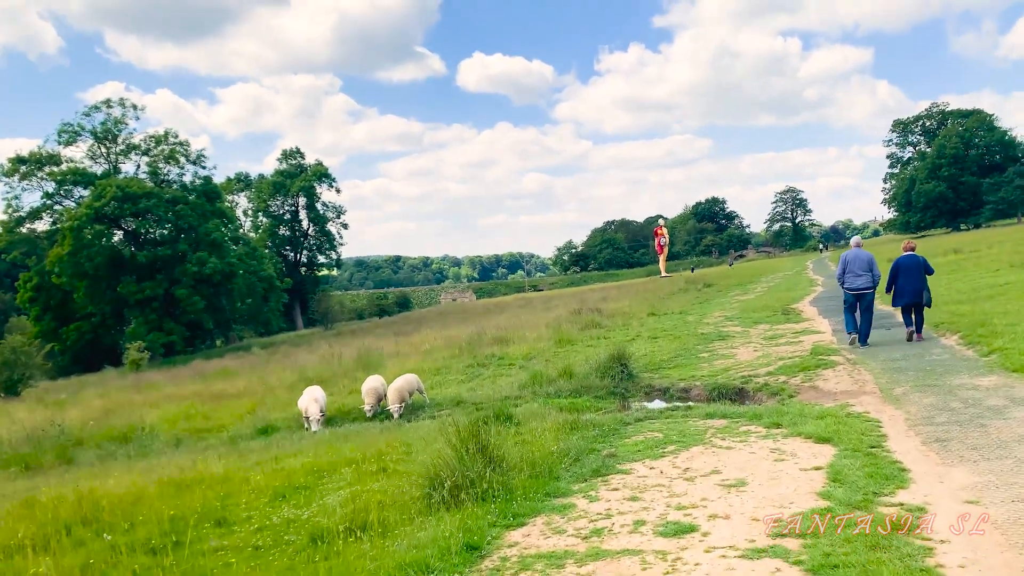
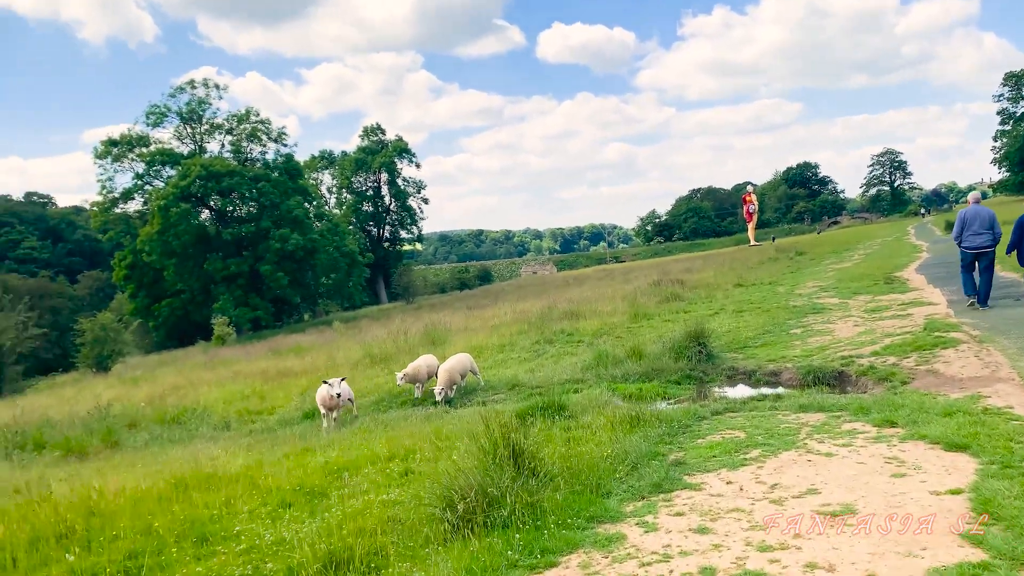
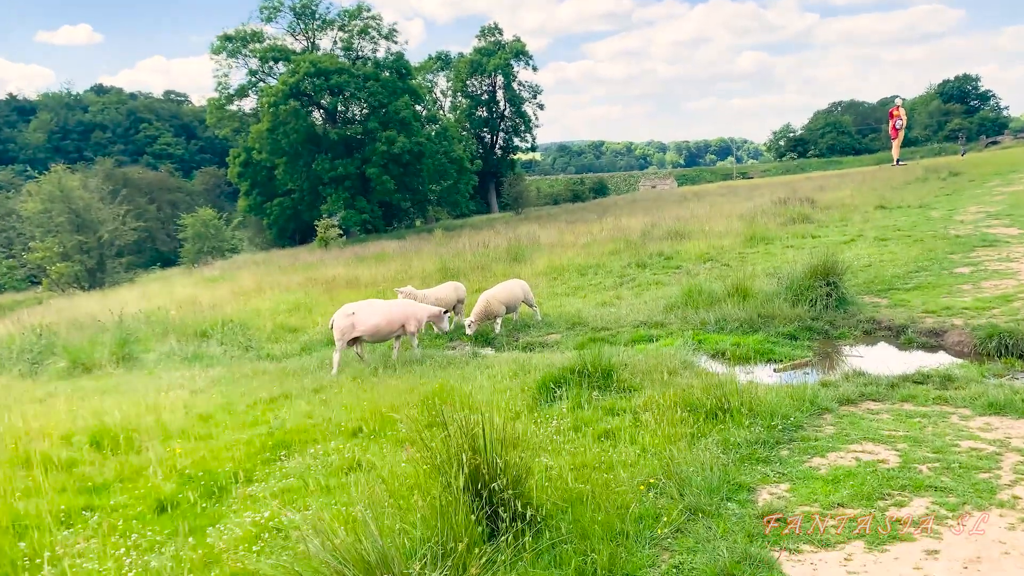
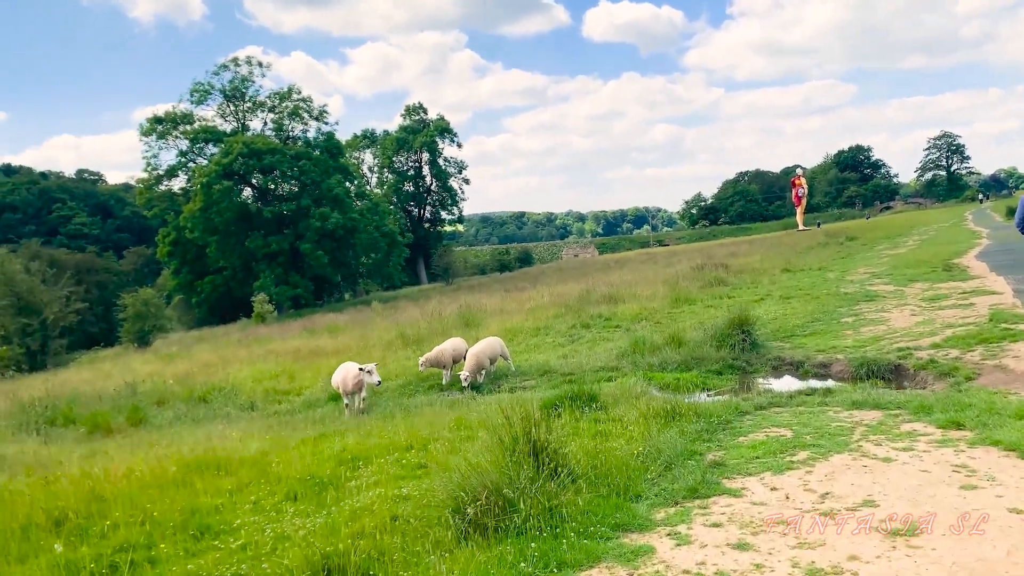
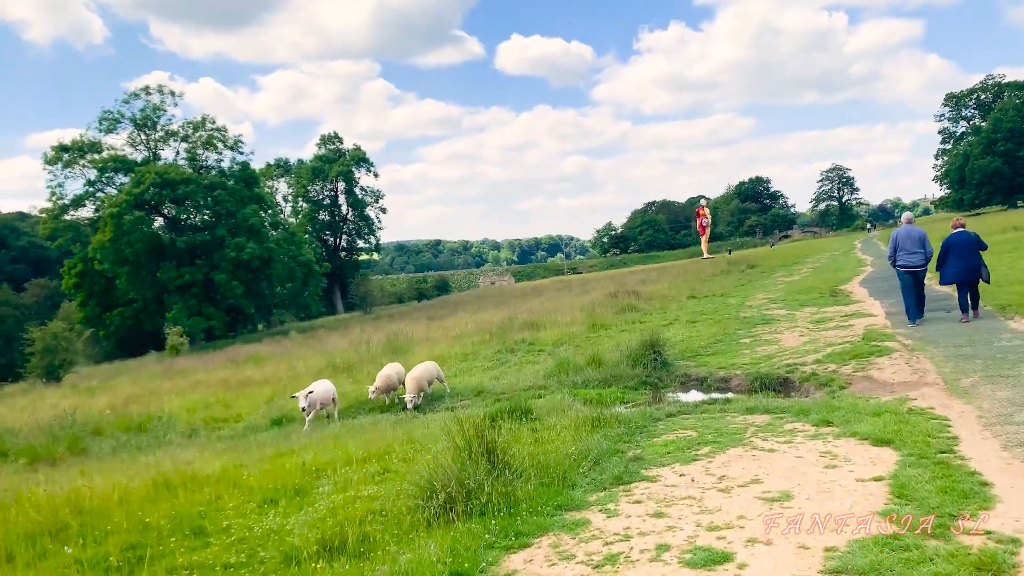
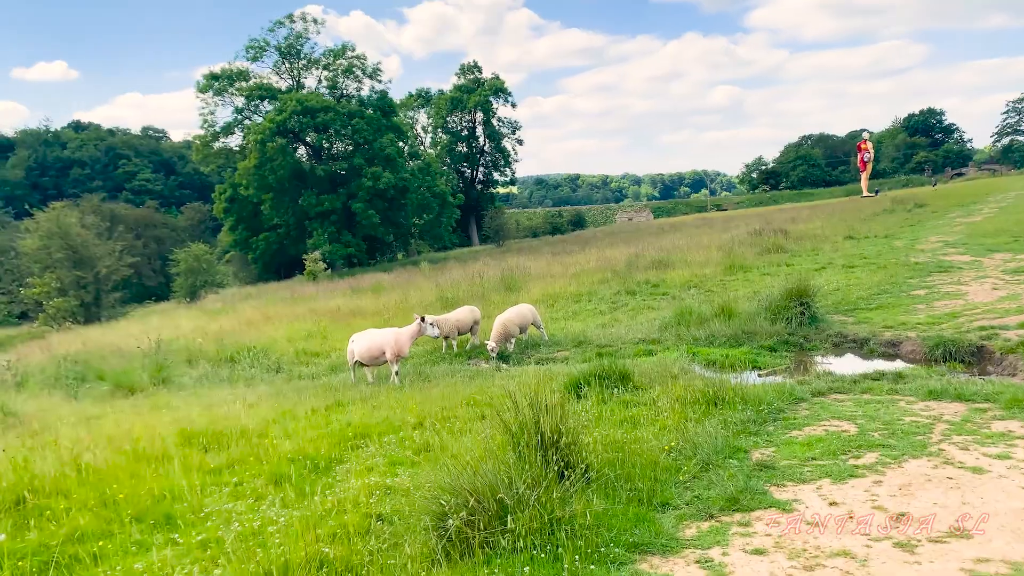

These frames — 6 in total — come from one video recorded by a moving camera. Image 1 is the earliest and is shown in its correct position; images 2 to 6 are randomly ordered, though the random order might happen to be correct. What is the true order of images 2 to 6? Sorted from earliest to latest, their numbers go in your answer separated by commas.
5, 2, 4, 6, 3
